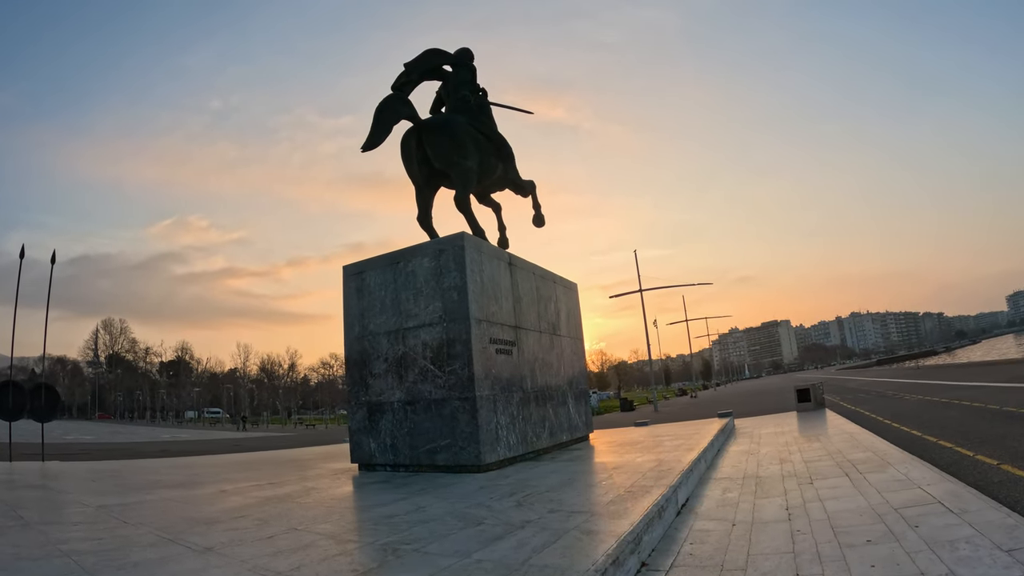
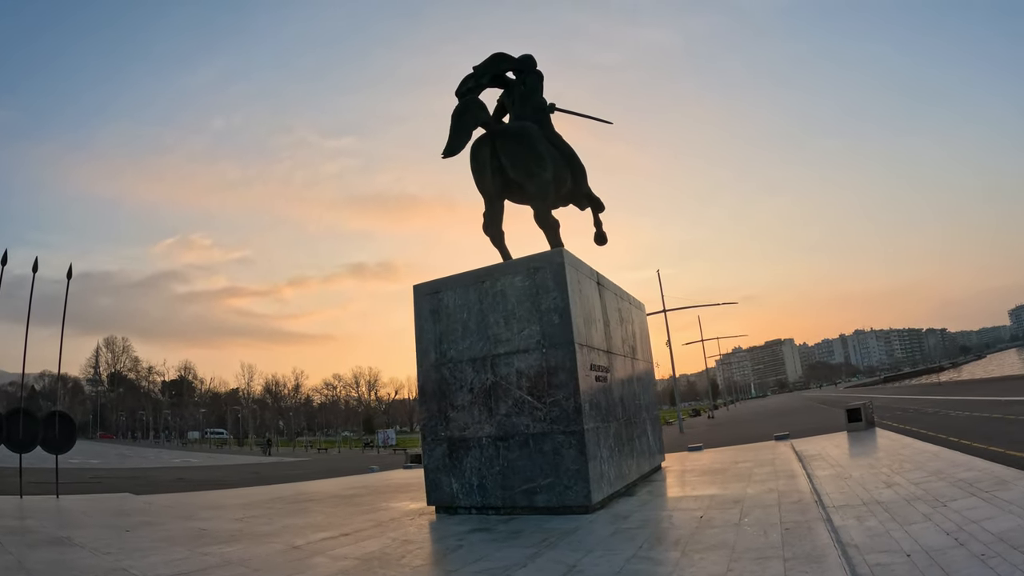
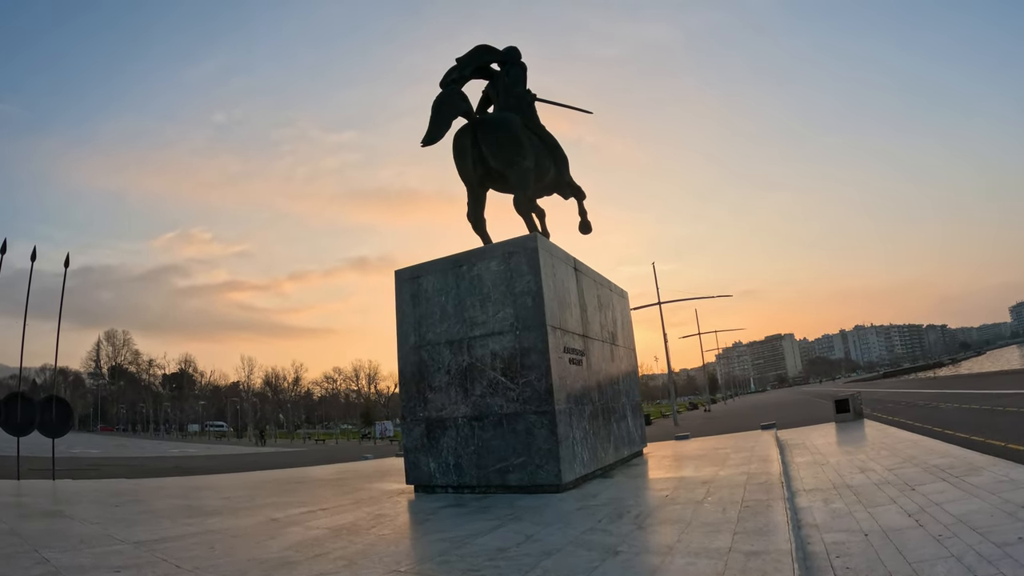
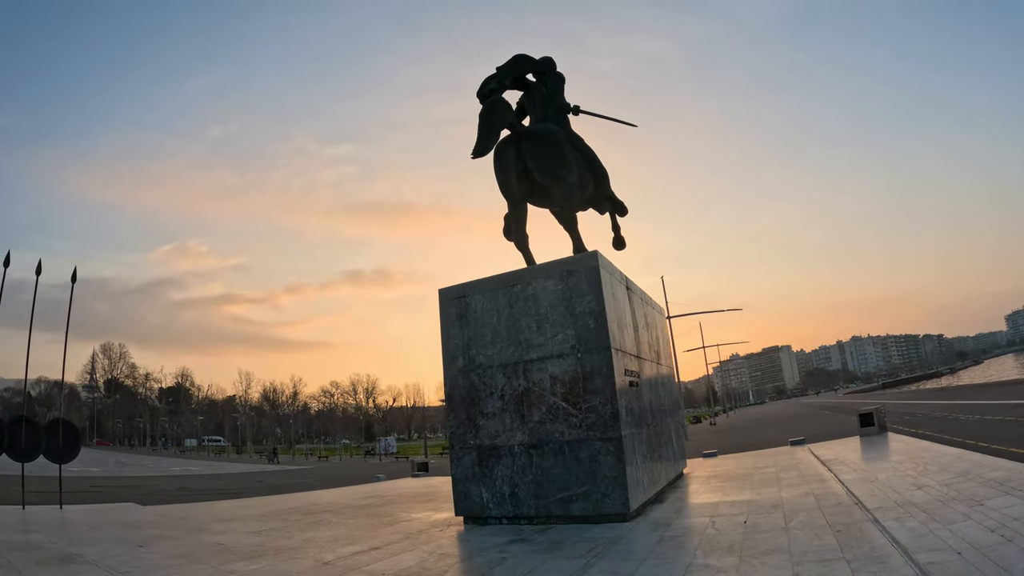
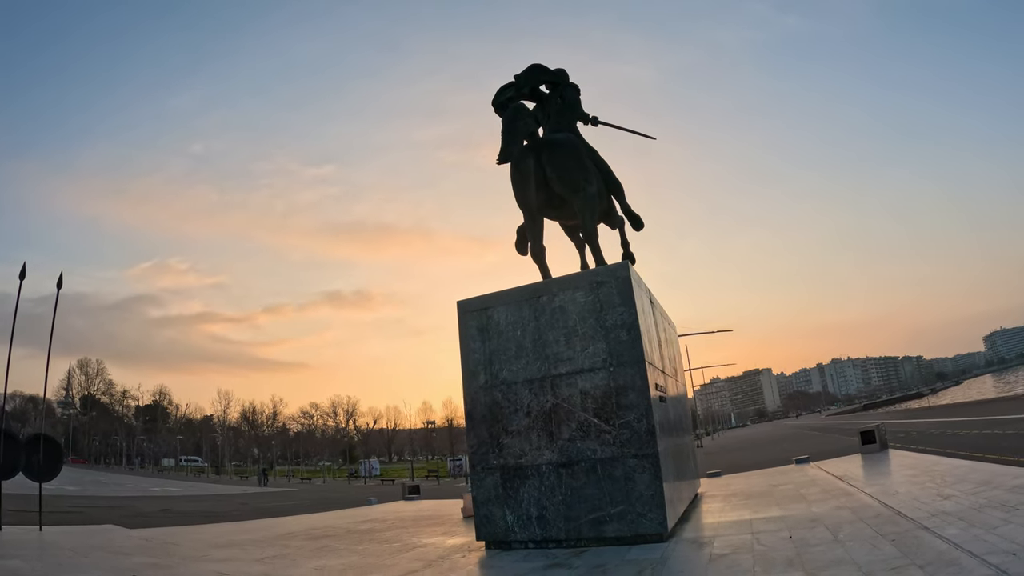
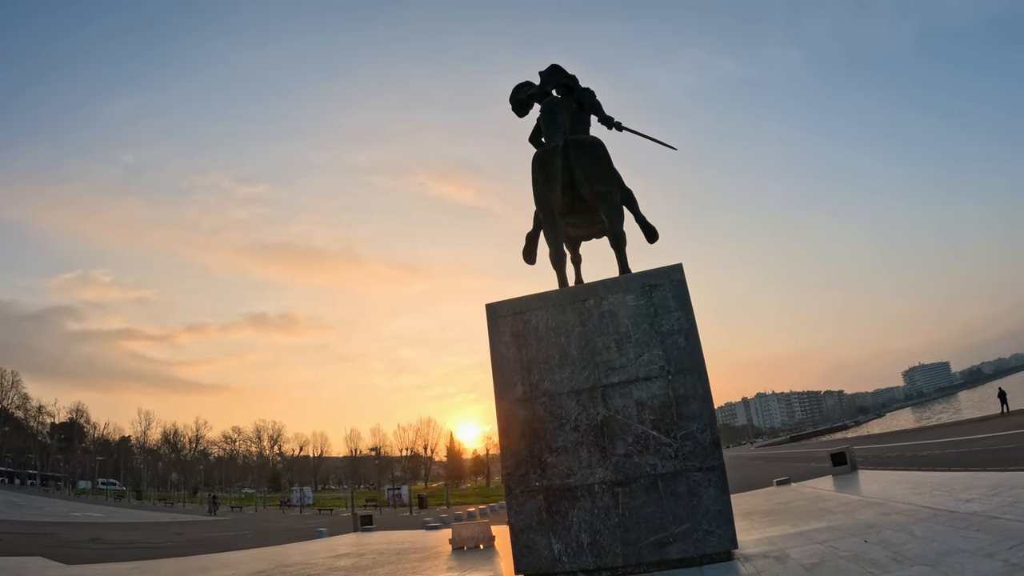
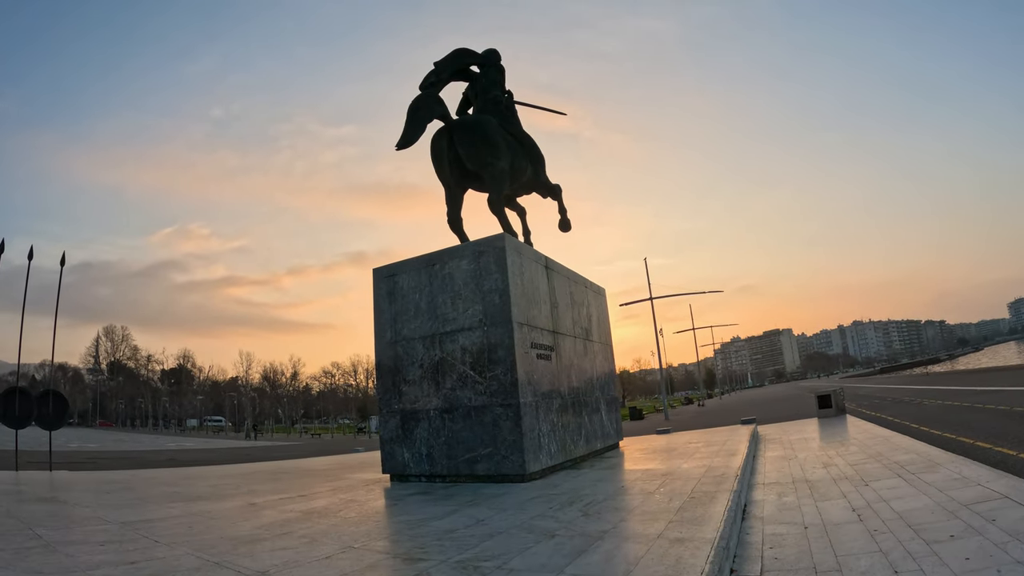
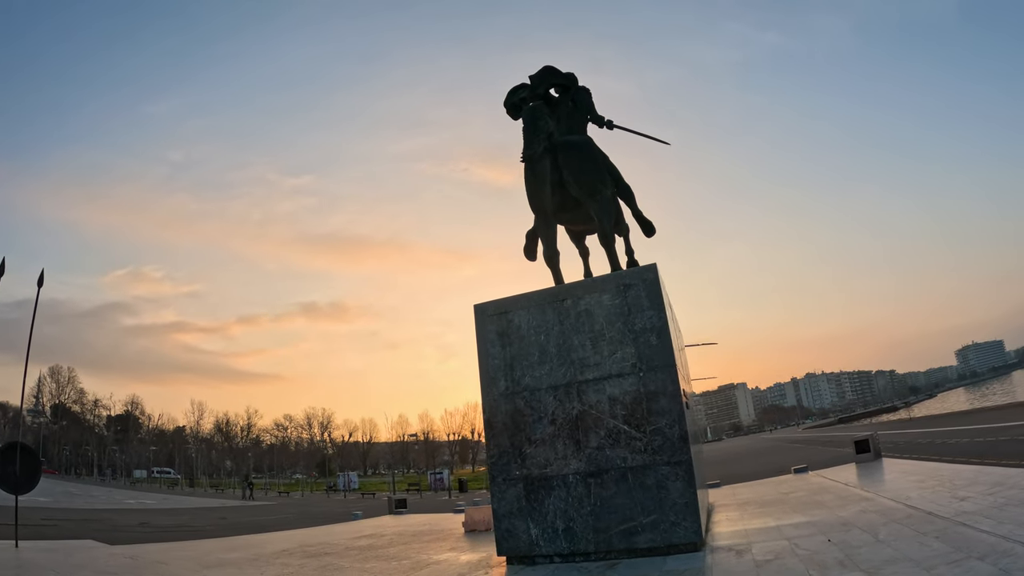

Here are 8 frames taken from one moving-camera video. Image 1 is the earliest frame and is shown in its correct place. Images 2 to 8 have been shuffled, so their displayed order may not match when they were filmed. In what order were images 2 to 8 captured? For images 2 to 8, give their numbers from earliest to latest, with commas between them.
7, 3, 2, 4, 5, 8, 6
